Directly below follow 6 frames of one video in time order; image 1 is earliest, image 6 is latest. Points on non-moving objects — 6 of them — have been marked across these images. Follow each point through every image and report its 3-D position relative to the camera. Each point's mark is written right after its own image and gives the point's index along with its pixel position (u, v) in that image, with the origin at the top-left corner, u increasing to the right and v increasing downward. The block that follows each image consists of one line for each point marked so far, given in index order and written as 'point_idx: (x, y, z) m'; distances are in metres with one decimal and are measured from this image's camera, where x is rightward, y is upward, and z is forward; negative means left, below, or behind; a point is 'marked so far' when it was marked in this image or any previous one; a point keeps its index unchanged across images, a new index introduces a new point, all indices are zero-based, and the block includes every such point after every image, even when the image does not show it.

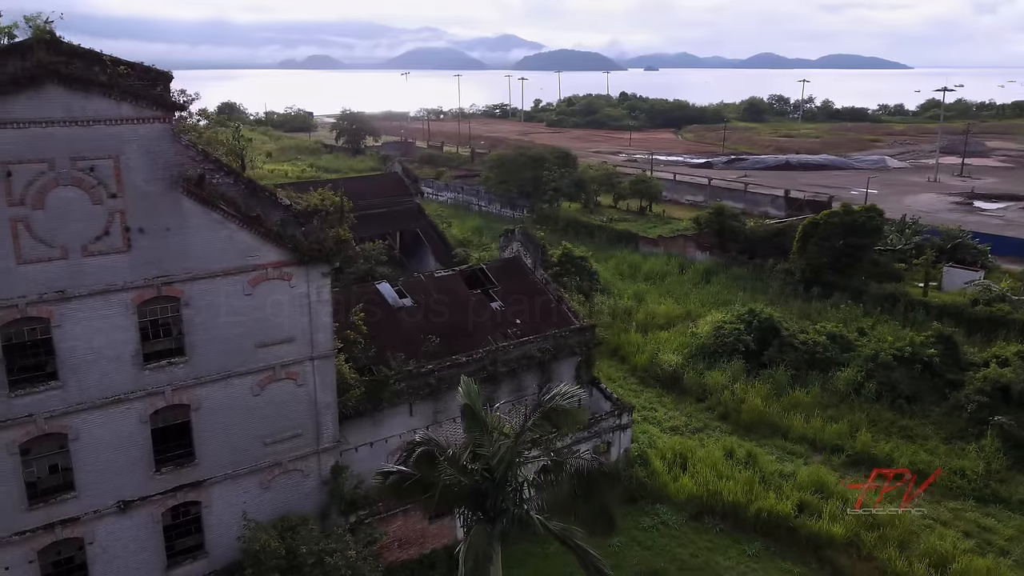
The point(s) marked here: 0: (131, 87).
0: (-5.1, +2.7, +10.7) m
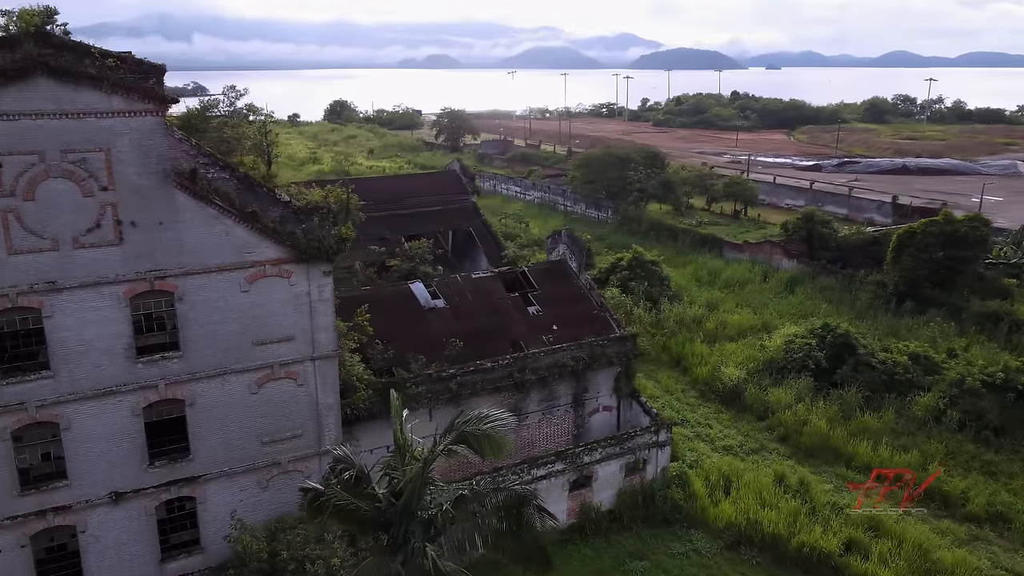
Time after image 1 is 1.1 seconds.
0: (-5.2, +2.7, +10.7) m
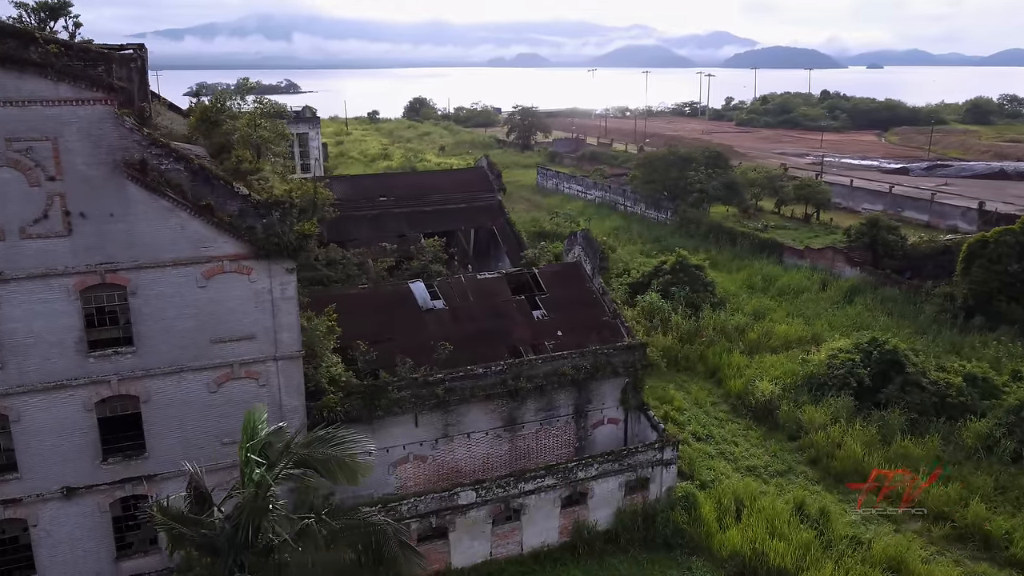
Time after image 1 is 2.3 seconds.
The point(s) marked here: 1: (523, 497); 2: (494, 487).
0: (-5.7, +2.8, +10.4) m
1: (+0.2, -3.9, +15.0) m
2: (-0.3, -3.6, +14.6) m
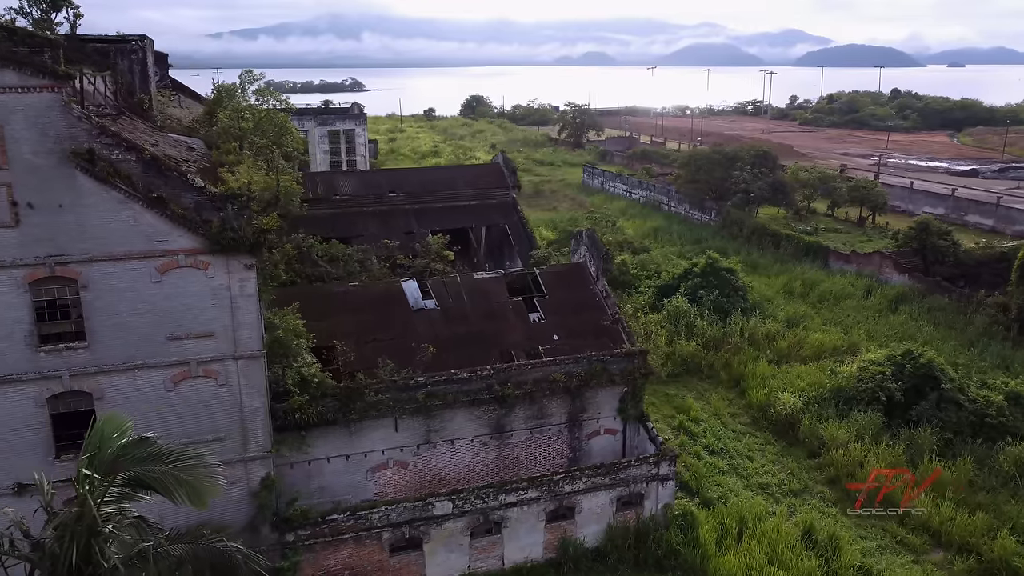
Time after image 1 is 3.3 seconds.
0: (-6.3, +2.9, +10.1) m
1: (-0.1, -3.9, +14.2) m
2: (-0.7, -3.6, +13.9) m
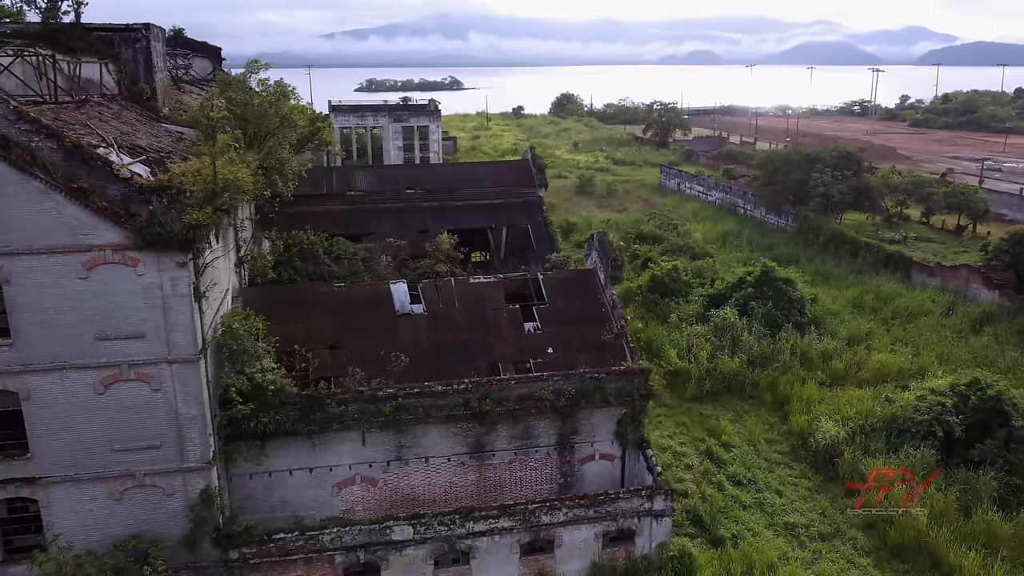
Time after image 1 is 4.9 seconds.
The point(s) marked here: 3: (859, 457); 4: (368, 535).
0: (-7.0, +3.0, +9.6) m
1: (-0.7, -4.0, +13.0) m
2: (-1.2, -3.7, +12.7) m
3: (+7.5, -3.6, +17.5) m
4: (-2.2, -3.8, +12.5) m
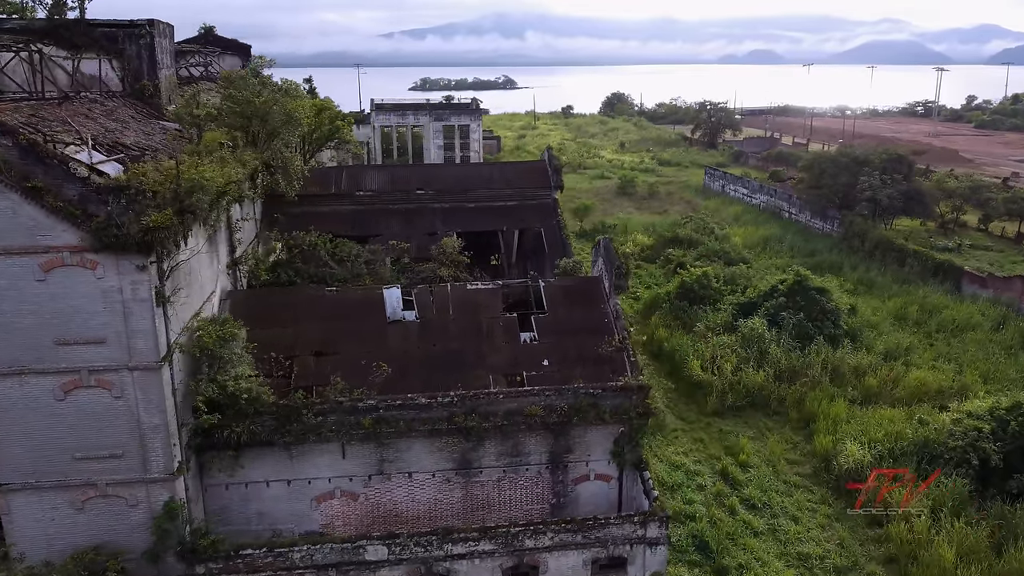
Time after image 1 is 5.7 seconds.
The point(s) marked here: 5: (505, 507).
0: (-7.4, +3.0, +9.3) m
1: (-0.9, -4.1, +12.3) m
2: (-1.5, -3.8, +12.1) m
3: (+7.5, -3.9, +16.3) m
4: (-2.5, -3.9, +11.9) m
5: (-0.1, -3.7, +13.8) m
